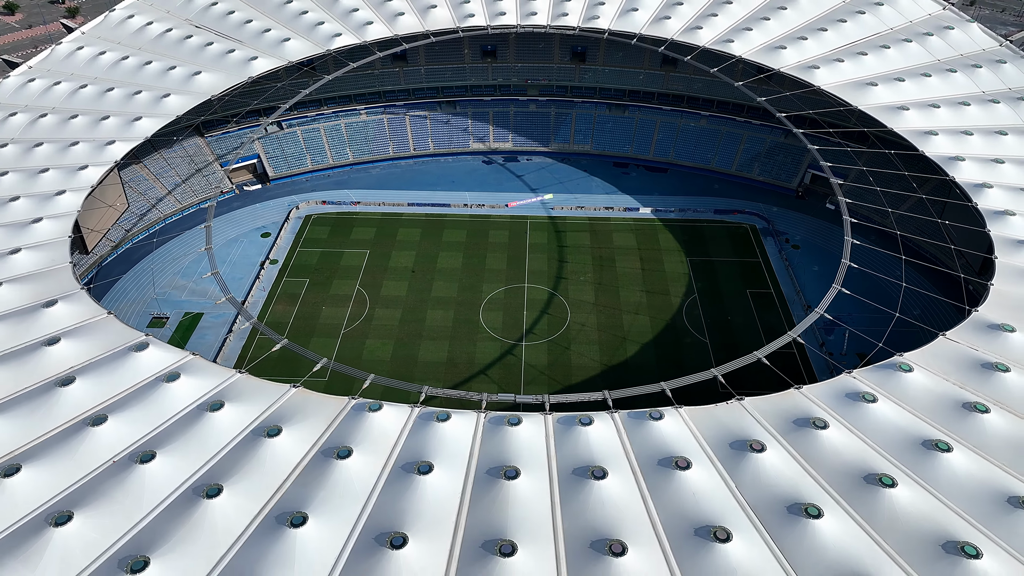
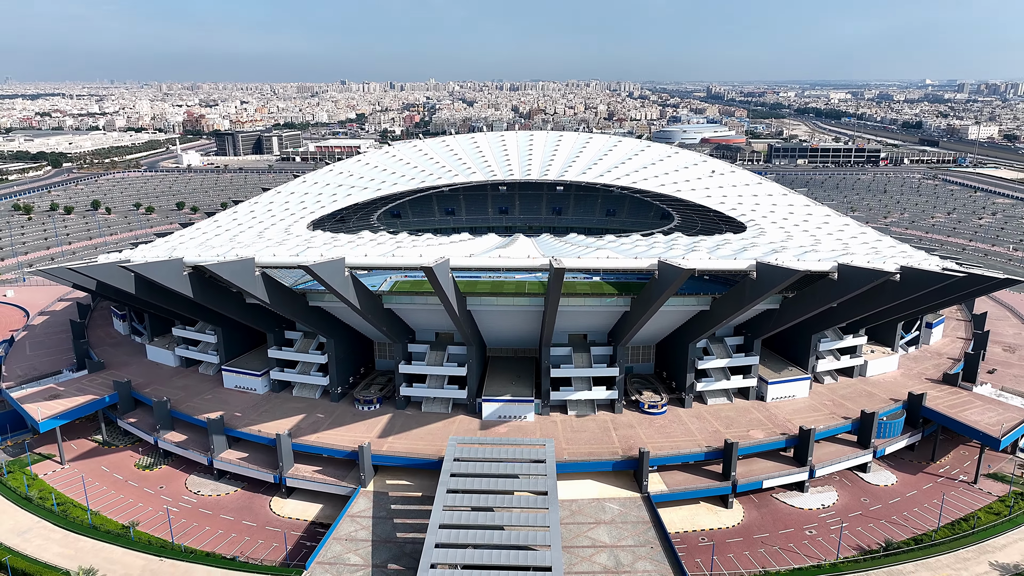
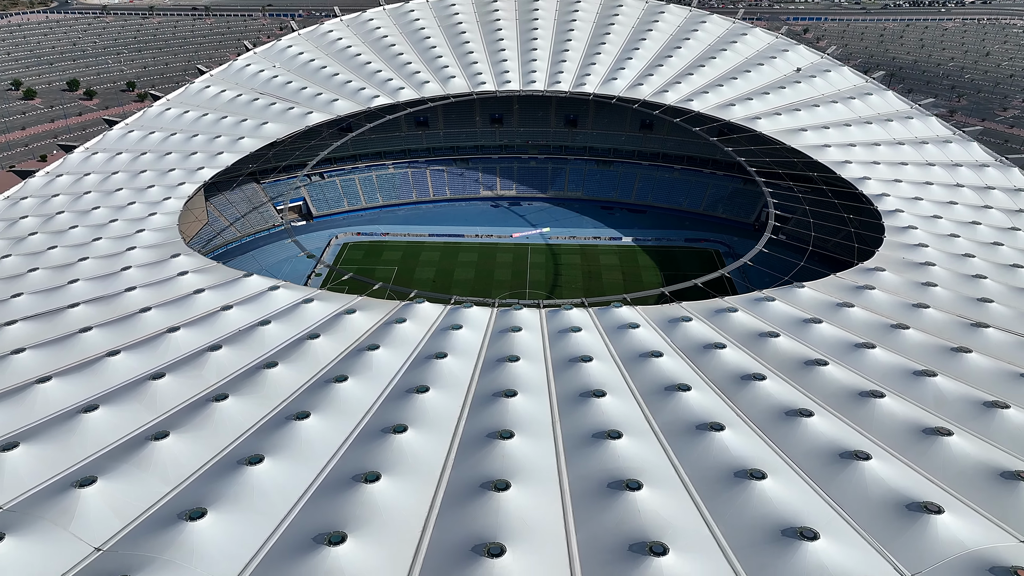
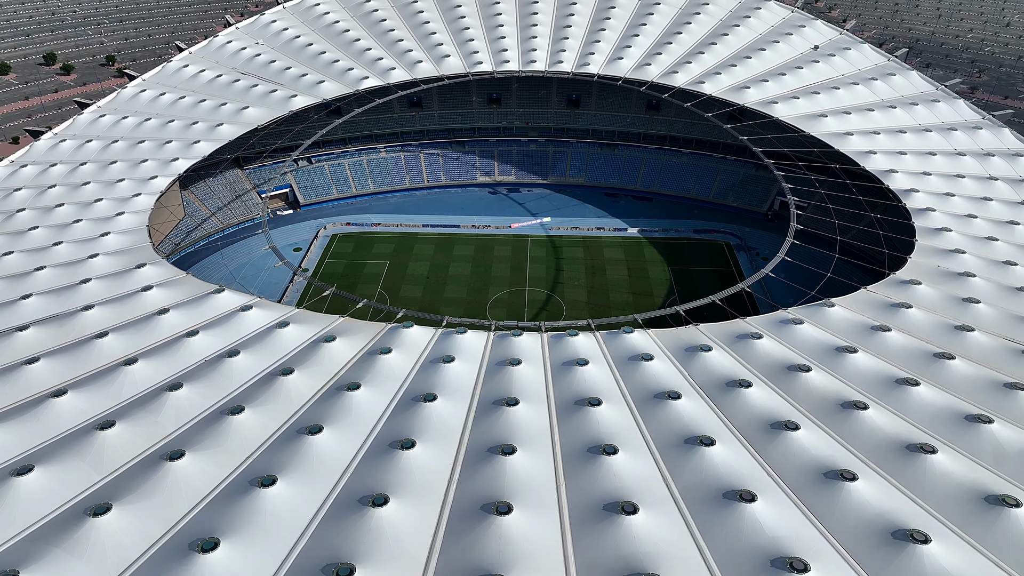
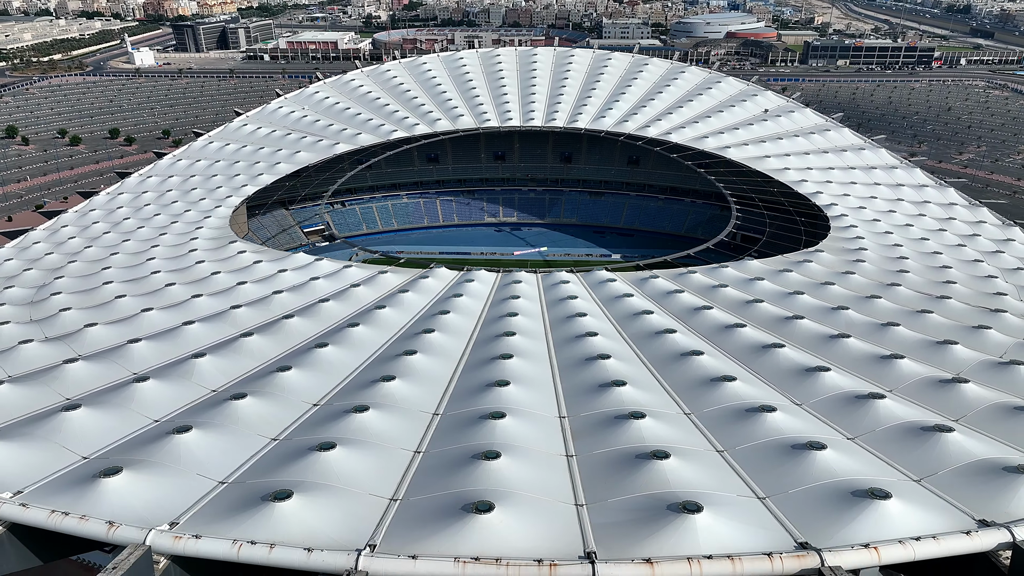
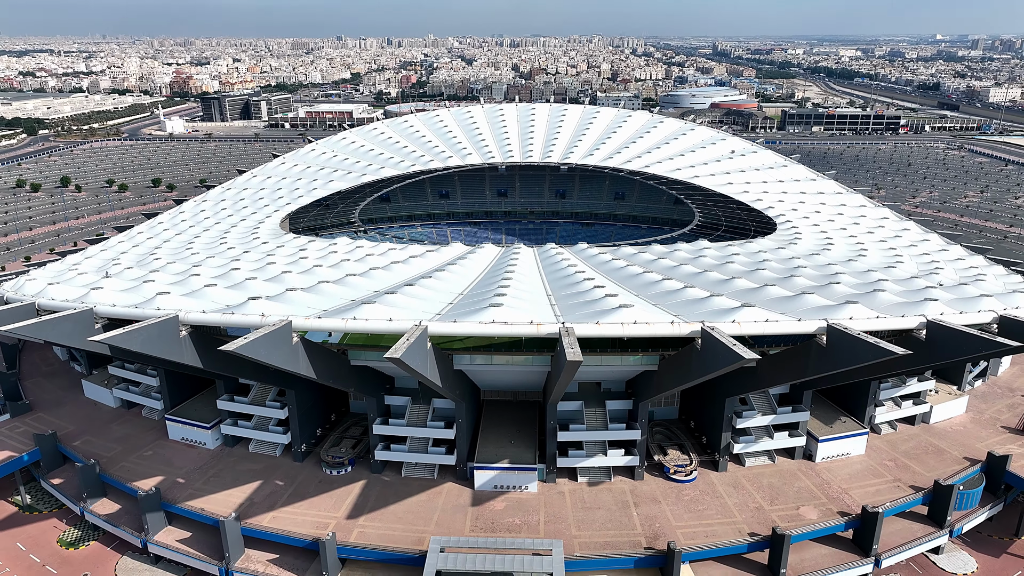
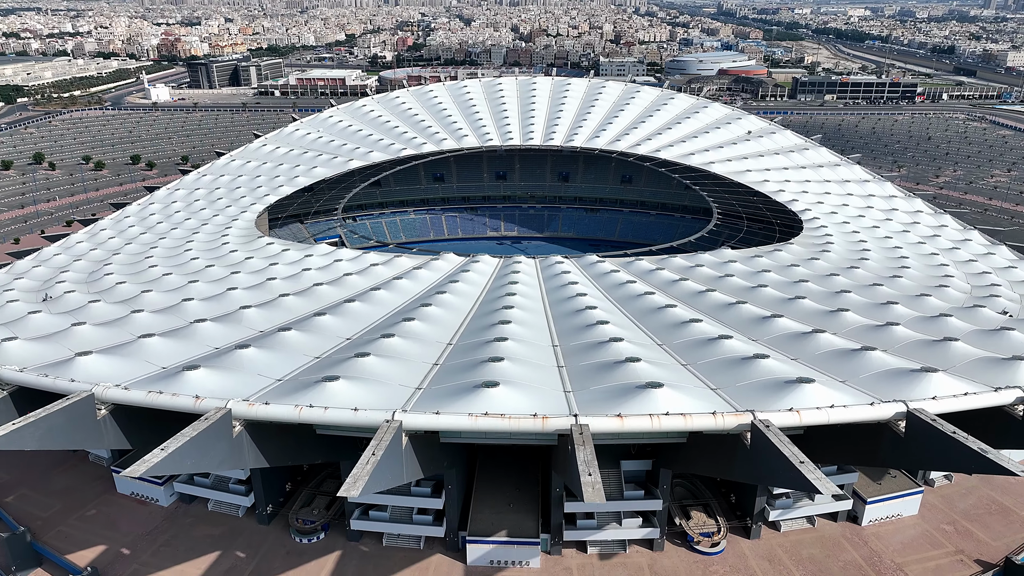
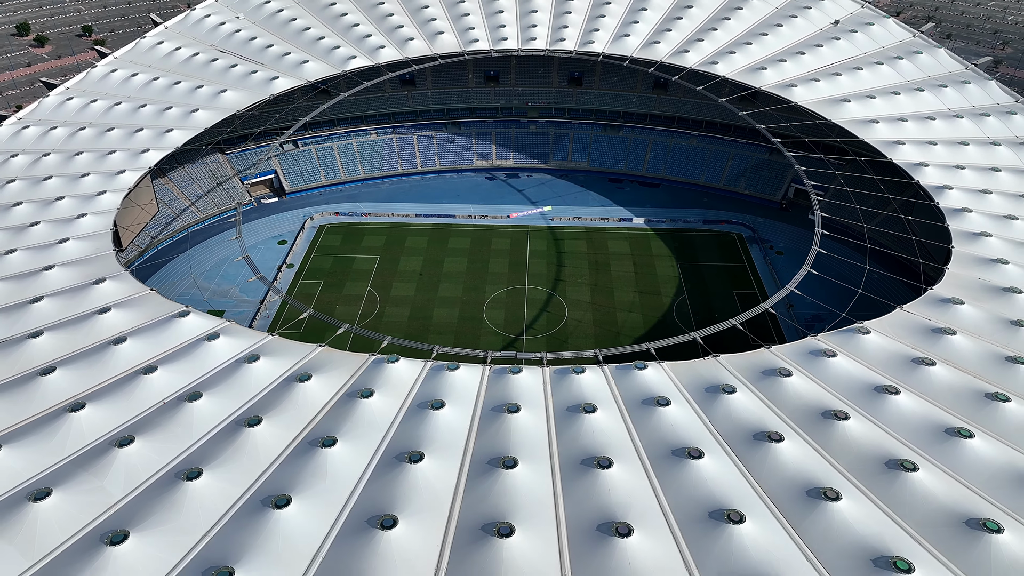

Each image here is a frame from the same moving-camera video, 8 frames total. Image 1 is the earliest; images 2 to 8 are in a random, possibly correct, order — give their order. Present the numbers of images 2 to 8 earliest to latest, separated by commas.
8, 4, 3, 5, 7, 6, 2
